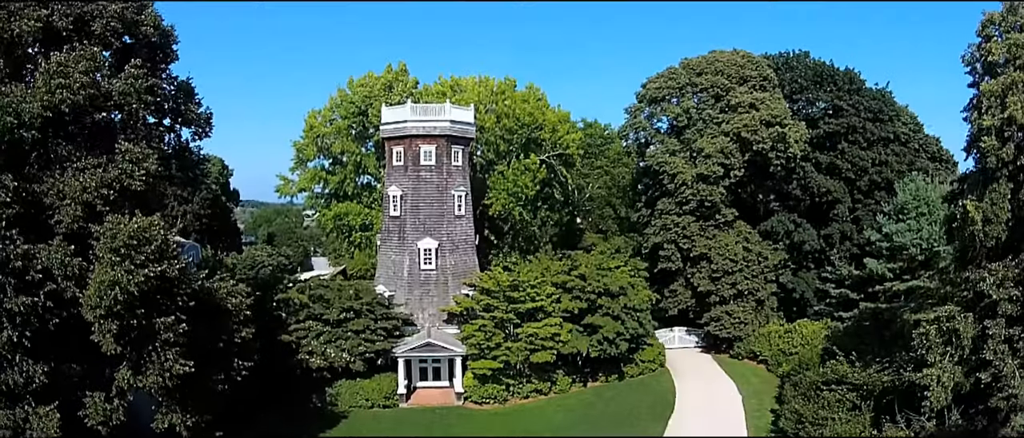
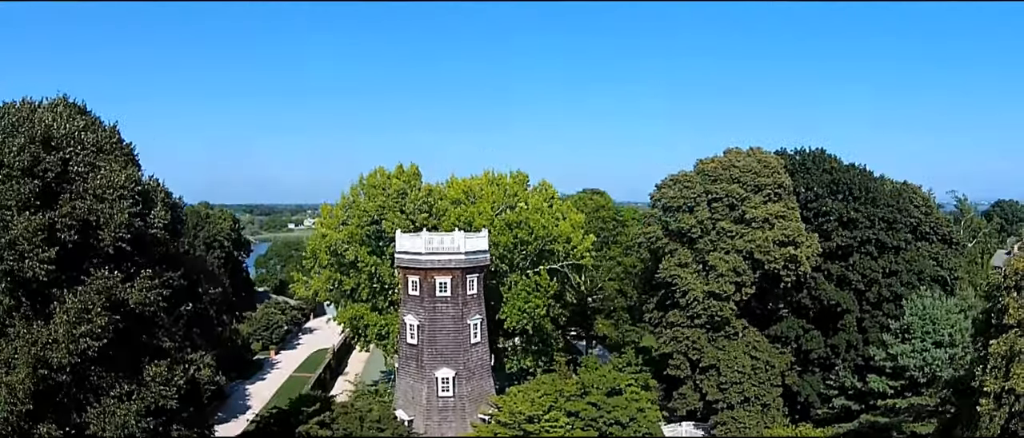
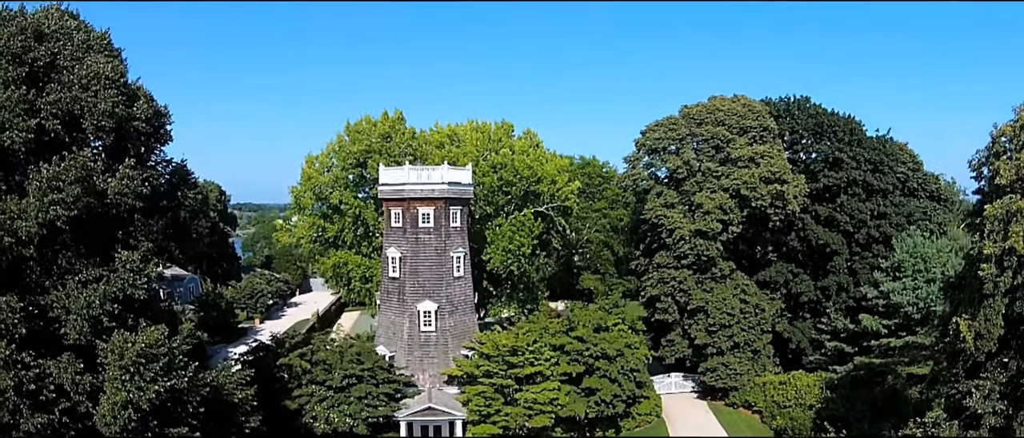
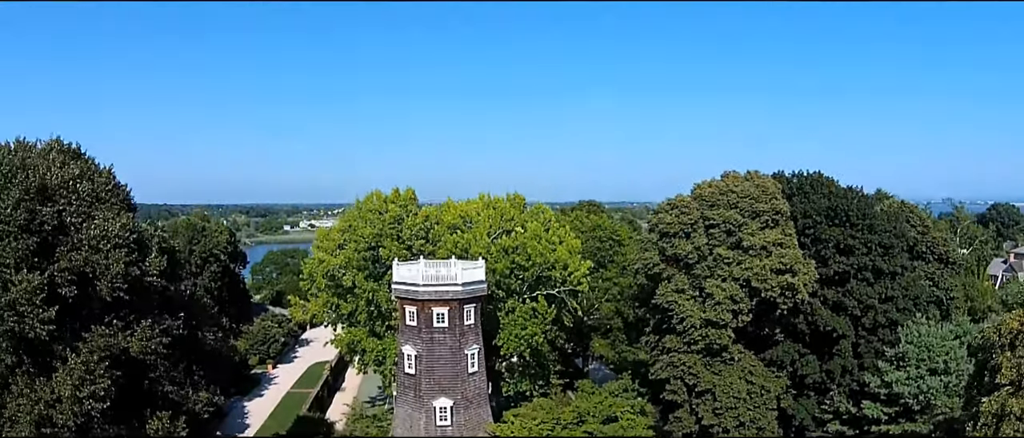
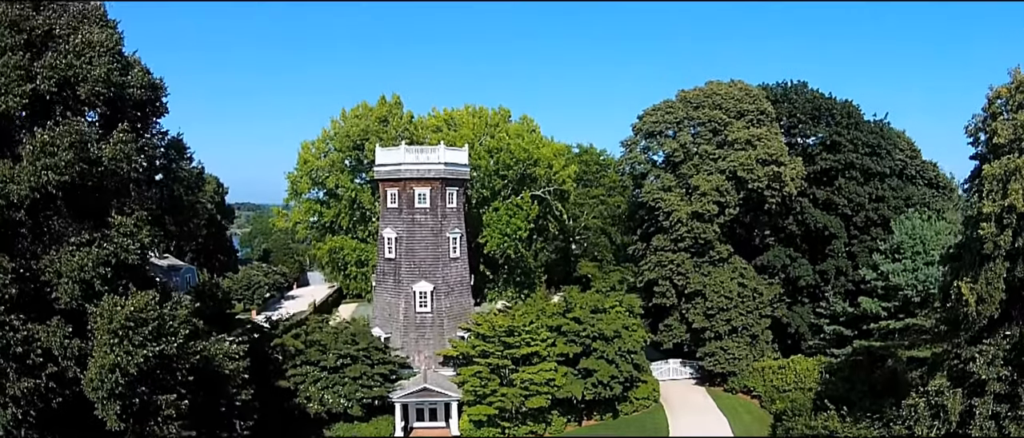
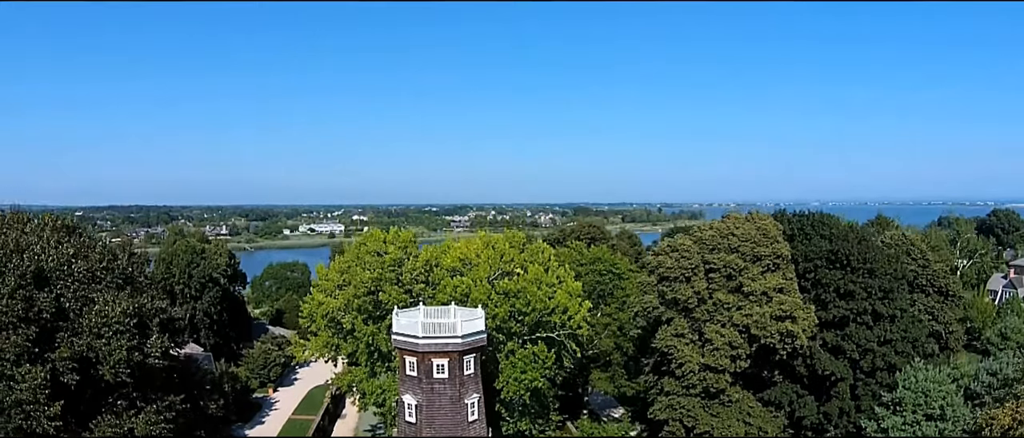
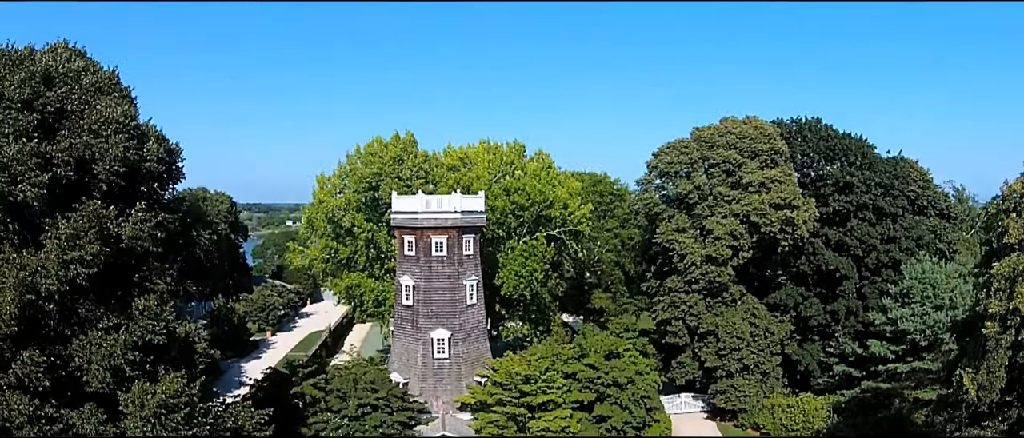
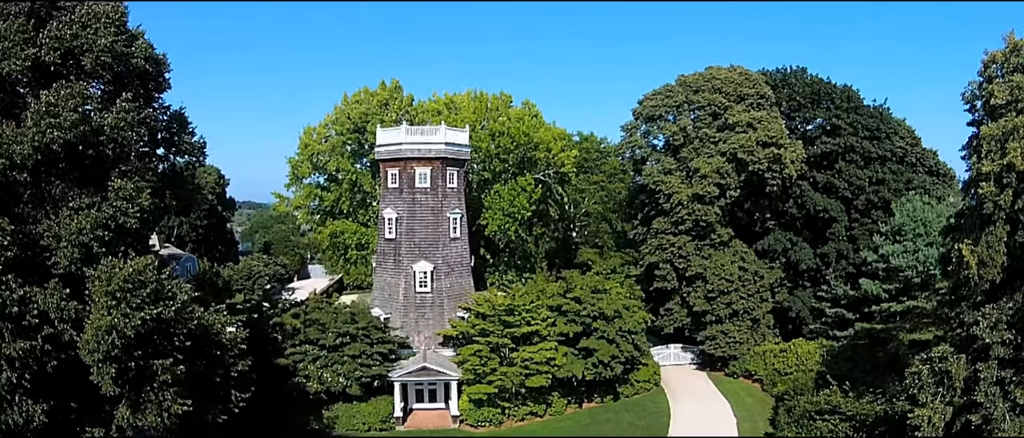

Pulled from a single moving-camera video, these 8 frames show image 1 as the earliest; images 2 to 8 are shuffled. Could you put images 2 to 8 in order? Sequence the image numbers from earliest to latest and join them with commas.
8, 5, 3, 7, 2, 4, 6
